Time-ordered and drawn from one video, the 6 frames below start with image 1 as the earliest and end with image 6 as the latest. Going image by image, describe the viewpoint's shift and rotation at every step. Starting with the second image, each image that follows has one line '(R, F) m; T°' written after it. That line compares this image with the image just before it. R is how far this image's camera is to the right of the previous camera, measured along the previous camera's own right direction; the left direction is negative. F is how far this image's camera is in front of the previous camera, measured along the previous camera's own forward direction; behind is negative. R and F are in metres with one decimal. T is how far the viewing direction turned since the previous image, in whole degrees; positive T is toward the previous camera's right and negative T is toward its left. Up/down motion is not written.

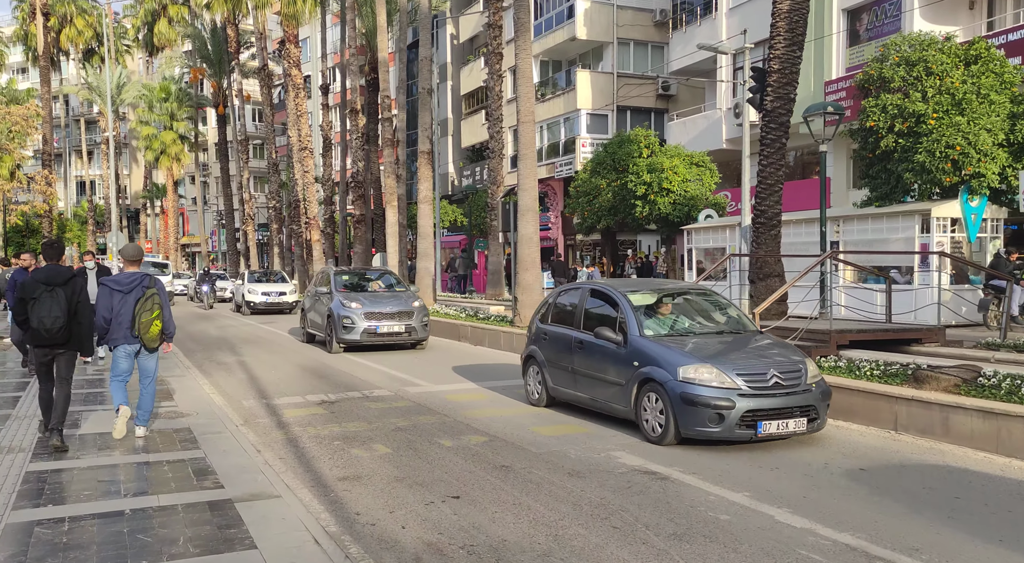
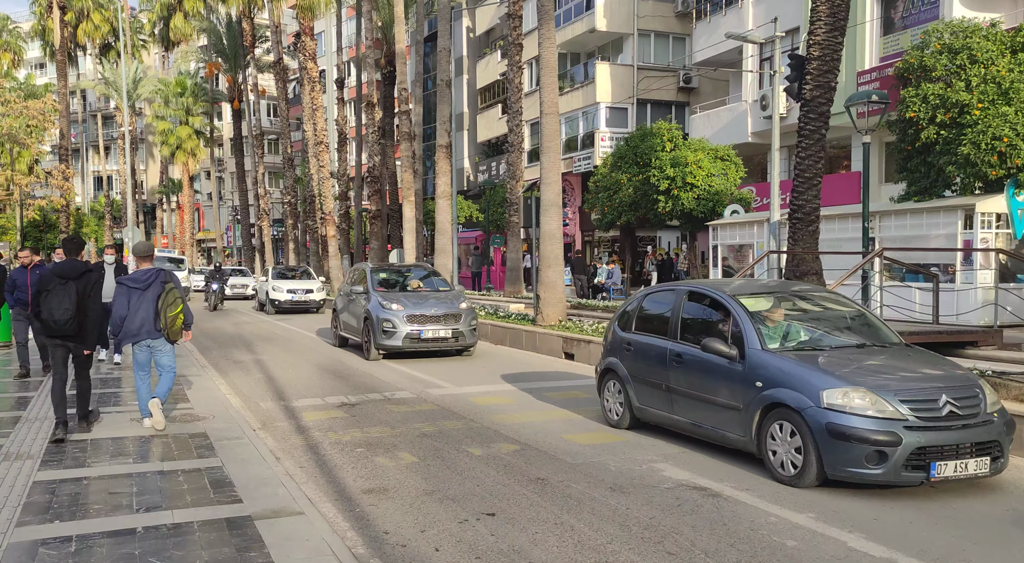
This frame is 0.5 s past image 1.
(-0.2, +0.5) m; -1°
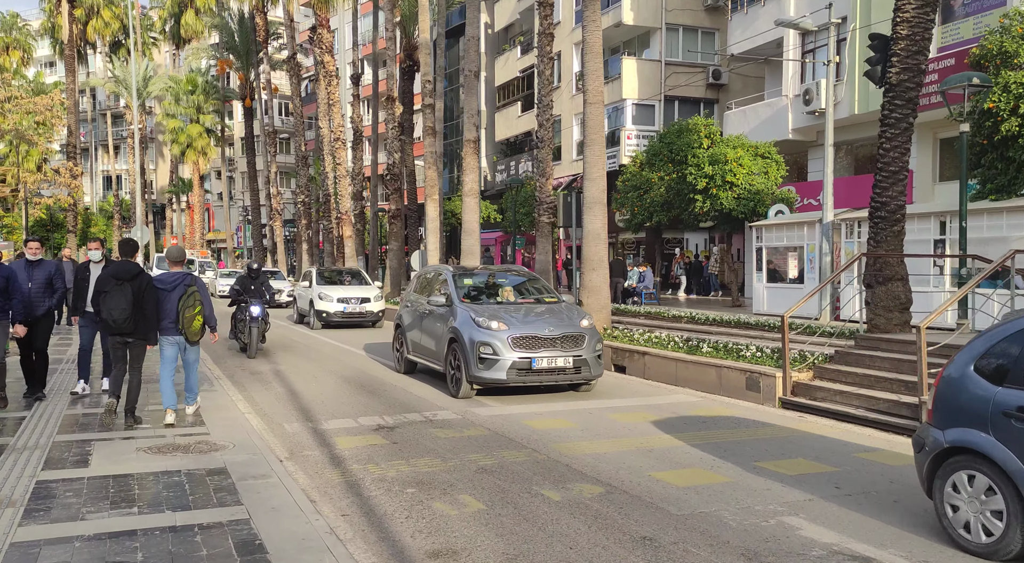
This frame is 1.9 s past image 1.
(-0.6, +1.3) m; -1°
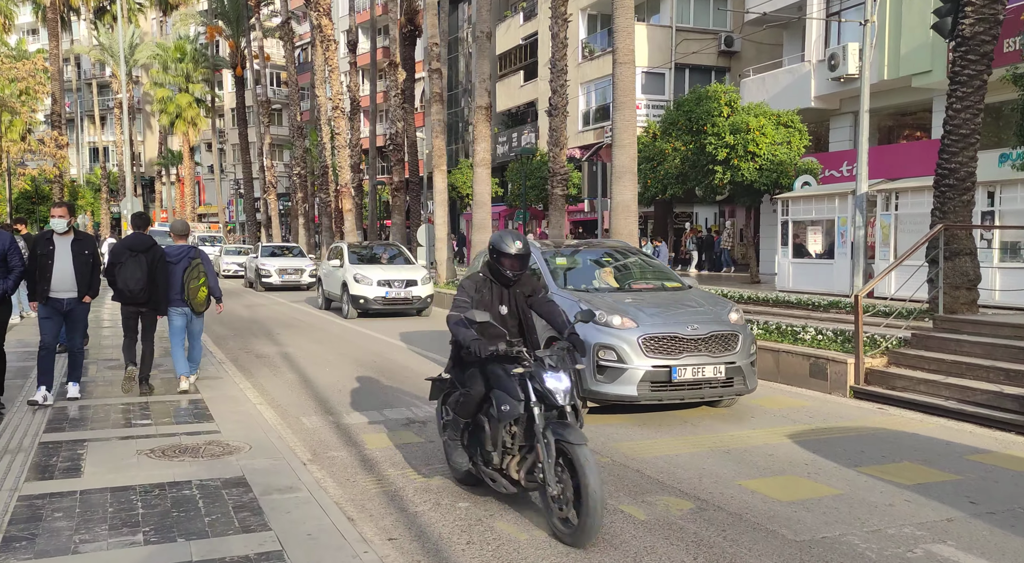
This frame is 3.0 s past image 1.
(-0.5, +1.1) m; +1°
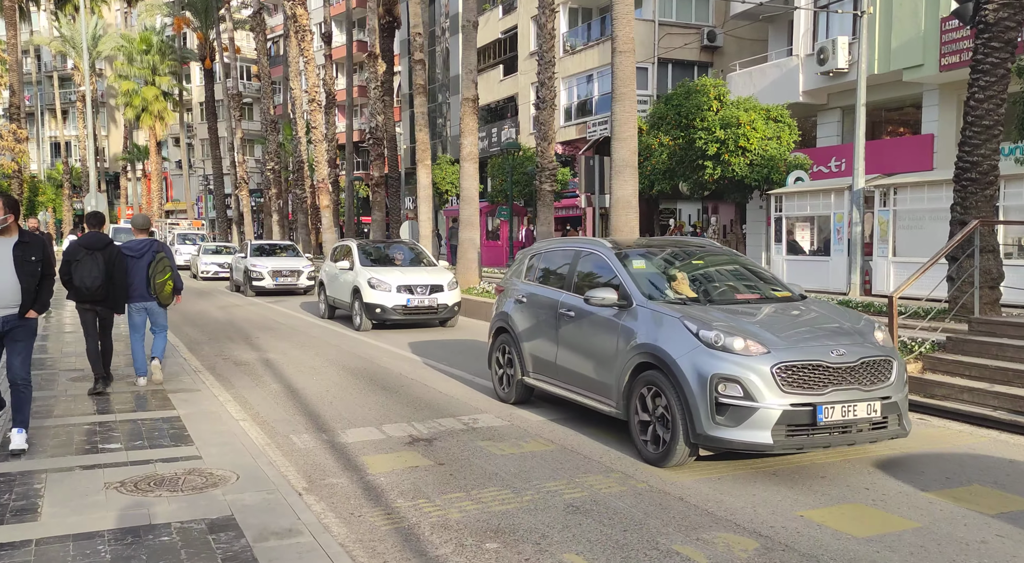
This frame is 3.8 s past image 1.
(-0.3, +0.8) m; +2°
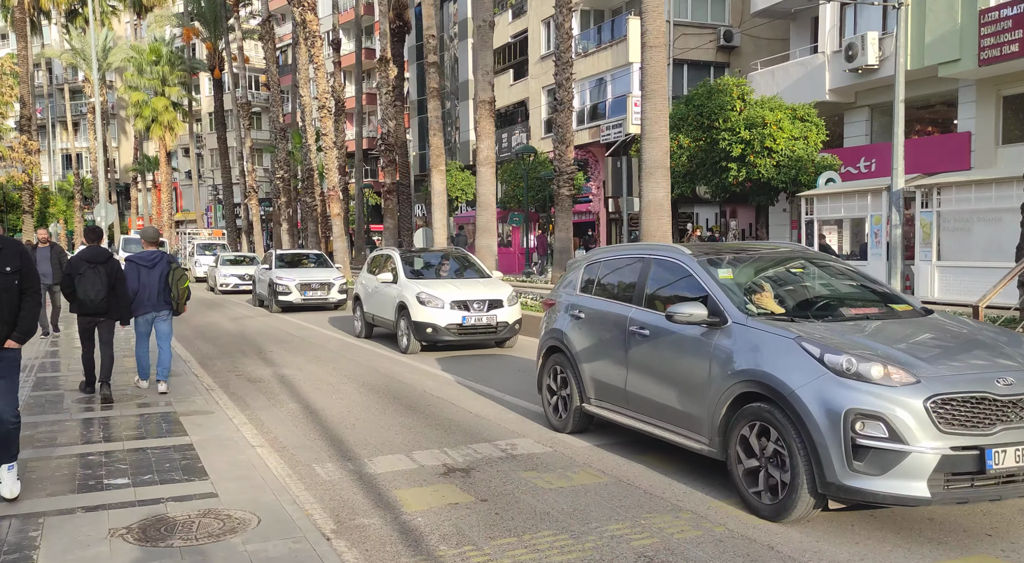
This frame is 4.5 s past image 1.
(-0.3, +0.7) m; -1°
